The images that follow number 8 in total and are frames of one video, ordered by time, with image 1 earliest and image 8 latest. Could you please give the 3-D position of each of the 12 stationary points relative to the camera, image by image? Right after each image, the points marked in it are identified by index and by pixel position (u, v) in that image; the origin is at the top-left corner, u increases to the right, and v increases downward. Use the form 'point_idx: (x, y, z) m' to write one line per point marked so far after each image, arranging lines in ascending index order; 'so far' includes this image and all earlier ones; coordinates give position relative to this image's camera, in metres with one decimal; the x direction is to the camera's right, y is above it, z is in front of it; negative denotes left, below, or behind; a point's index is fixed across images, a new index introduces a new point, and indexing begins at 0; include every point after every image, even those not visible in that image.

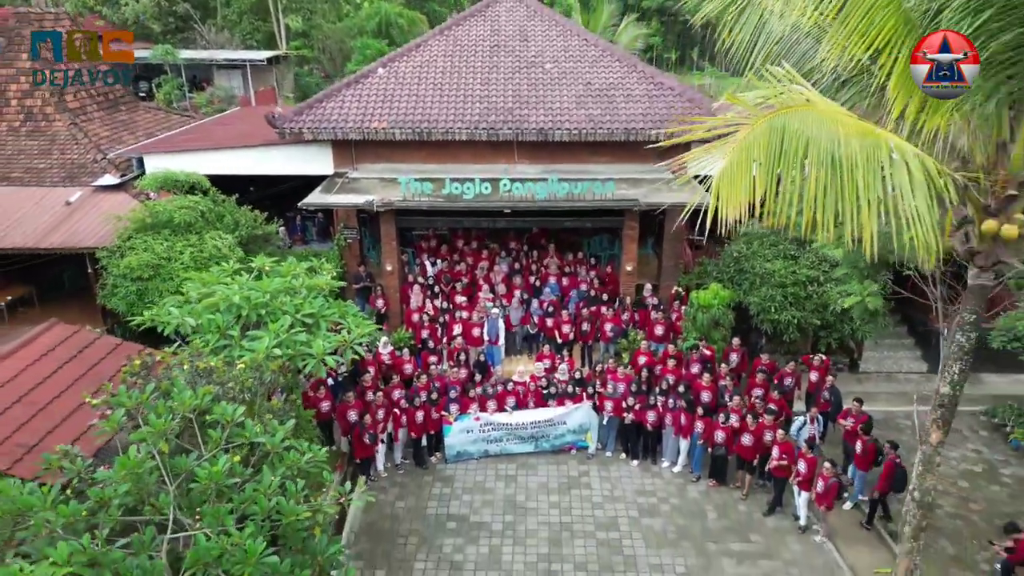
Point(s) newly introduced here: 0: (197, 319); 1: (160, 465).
0: (-3.3, -0.3, +8.4) m
1: (-2.8, -1.4, +6.2) m
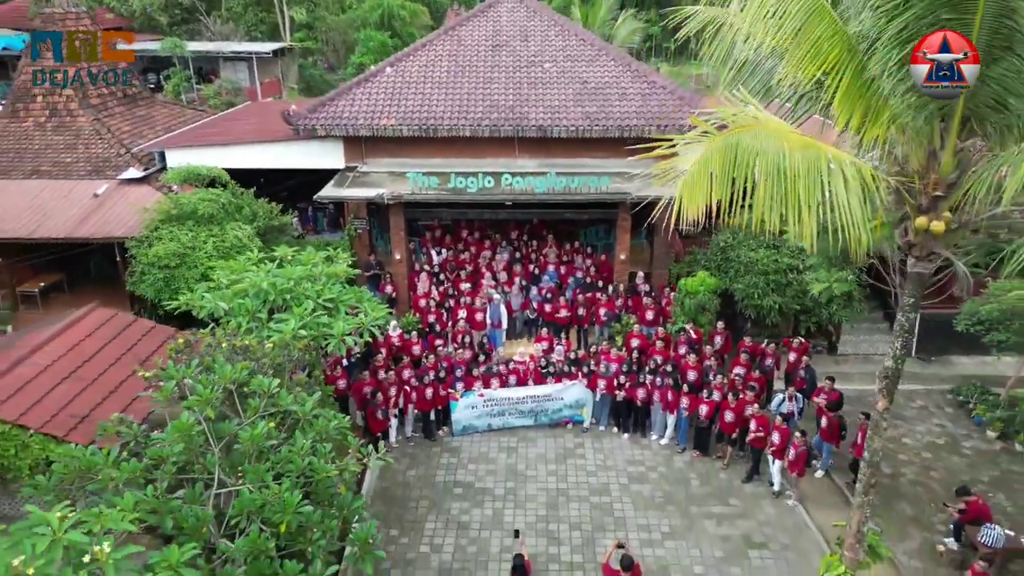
0: (-3.3, -0.2, +9.3) m
1: (-2.7, -1.3, +7.1) m
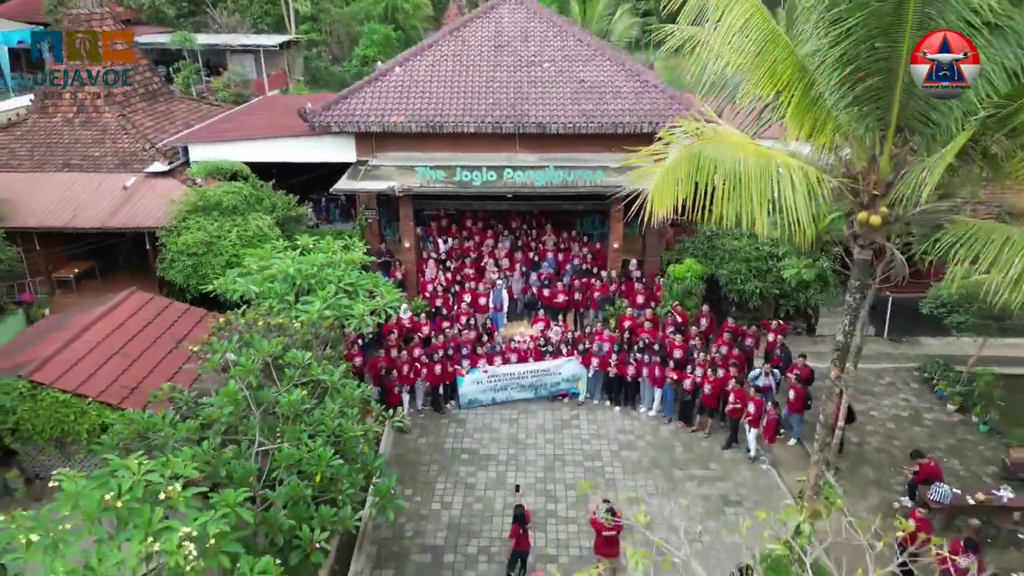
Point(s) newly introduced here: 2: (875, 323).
0: (-3.3, 0.0, +10.3) m
1: (-2.7, -1.2, +8.2) m
2: (+6.7, -0.7, +14.4) m
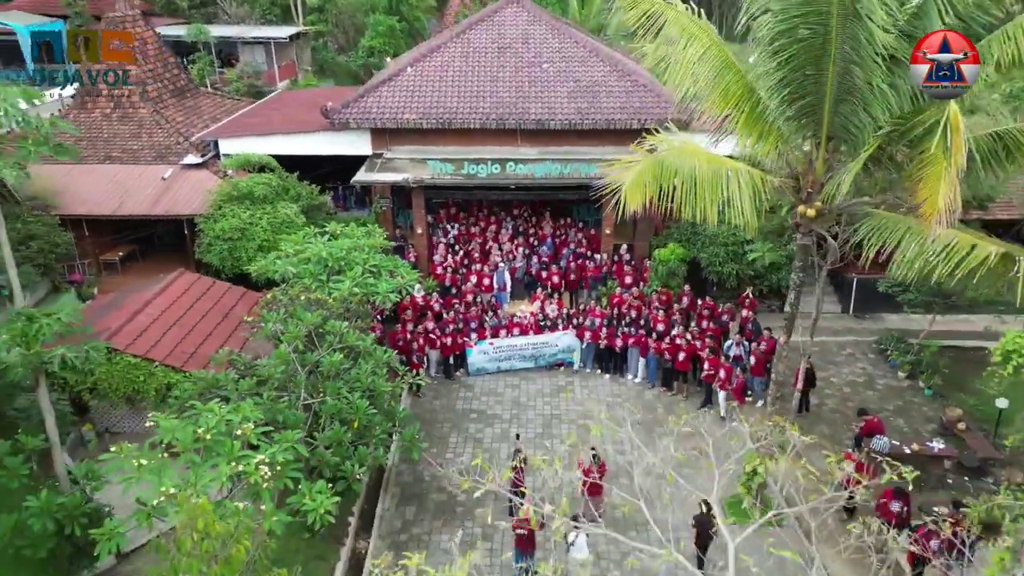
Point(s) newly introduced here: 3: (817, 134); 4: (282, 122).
0: (-3.3, +0.3, +11.9) m
1: (-2.7, -0.9, +9.8) m
2: (+6.8, -0.3, +16.0) m
3: (+3.2, +1.6, +8.2) m
4: (-5.5, +4.0, +18.8) m
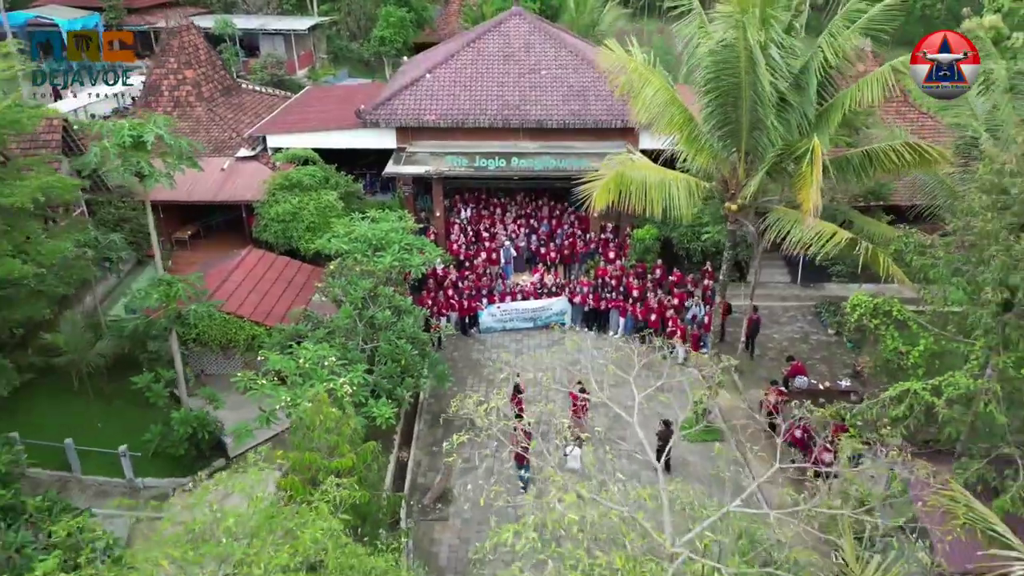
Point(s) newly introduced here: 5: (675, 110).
0: (-3.2, +0.8, +15.1) m
1: (-2.6, -0.5, +13.1) m
2: (+6.9, +0.4, +19.3) m
3: (+3.3, +2.0, +11.4) m
4: (-5.4, +4.7, +21.9) m
5: (+2.4, +2.6, +11.4) m
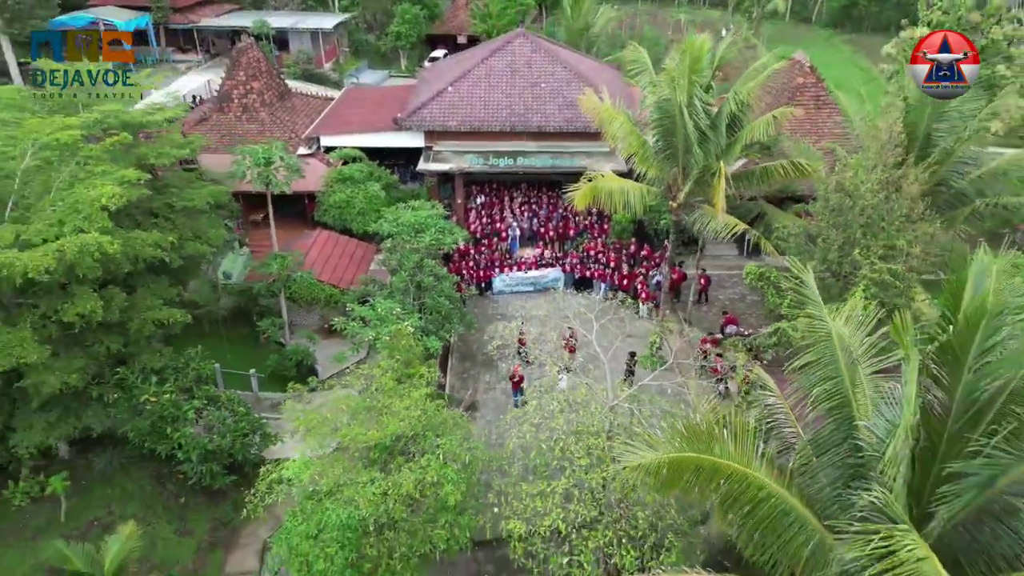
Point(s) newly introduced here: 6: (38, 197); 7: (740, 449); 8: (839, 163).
0: (-3.0, +1.5, +20.3) m
1: (-2.4, +0.2, +18.3) m
2: (+7.0, +1.2, +24.5) m
3: (+3.5, +2.5, +16.5) m
4: (-5.2, +5.7, +27.0) m
5: (+2.5, +3.2, +16.5) m
6: (-7.5, +1.4, +12.5) m
7: (+2.4, -1.7, +8.3) m
8: (+6.5, +2.5, +15.6) m
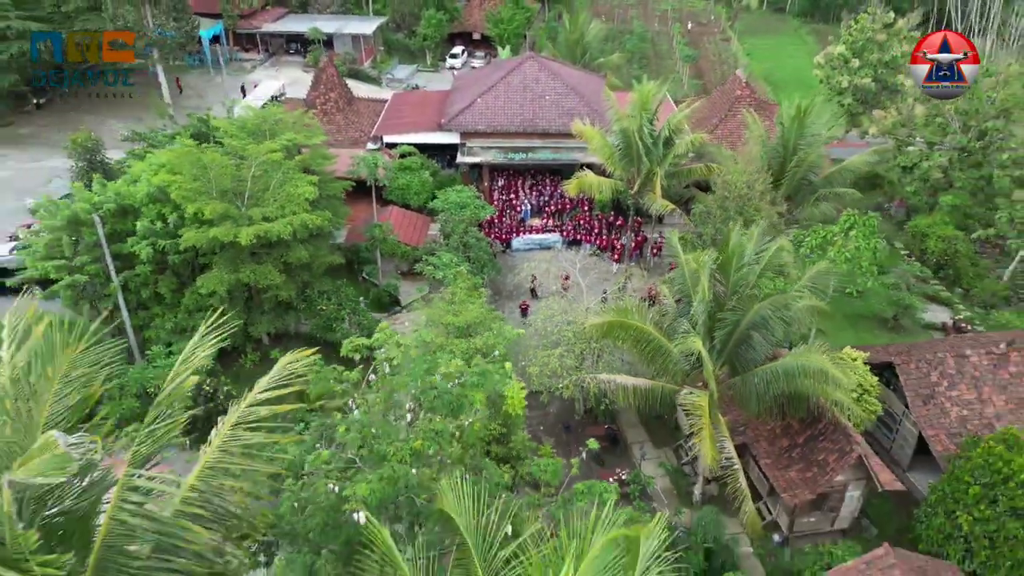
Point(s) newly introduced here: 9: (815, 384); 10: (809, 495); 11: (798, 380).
0: (-2.5, +3.1, +29.8) m
1: (-1.9, +1.7, +27.9) m
2: (+7.6, +3.0, +34.0) m
3: (+4.0, +3.9, +26.0) m
4: (-4.7, +7.6, +36.3) m
5: (+3.1, +4.6, +26.0) m
6: (-7.0, +2.7, +22.0) m
7: (+3.0, -0.6, +18.0) m
8: (+7.0, +3.8, +25.1) m
9: (+6.3, -2.0, +16.2) m
10: (+6.7, -4.6, +17.6) m
11: (+6.0, -1.9, +16.4) m
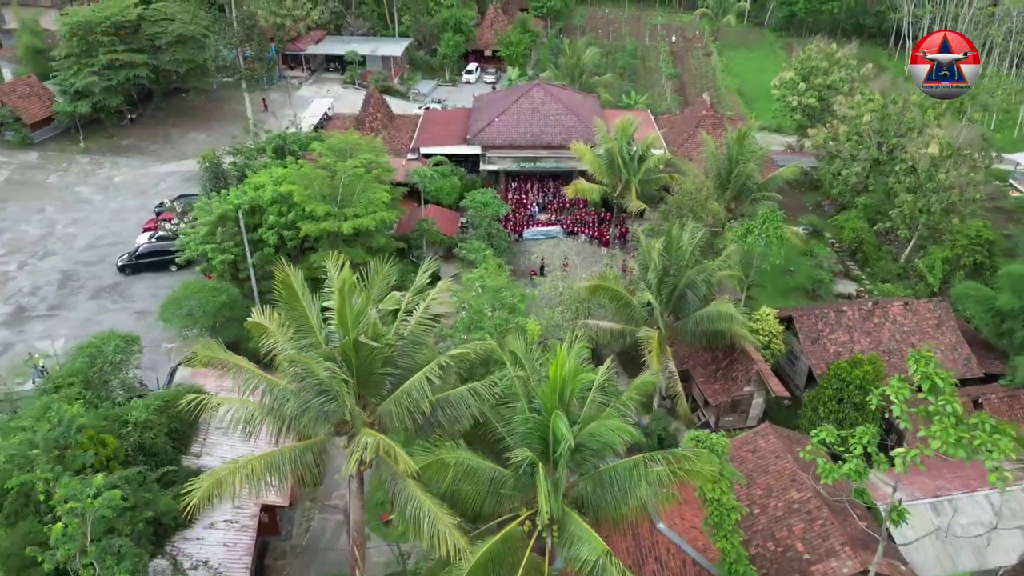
0: (-1.9, +4.1, +38.8) m
1: (-1.3, +2.7, +36.9) m
2: (+8.2, +4.1, +43.0) m
3: (+4.6, +4.9, +35.0) m
4: (-4.1, +8.7, +45.2) m
5: (+3.7, +5.5, +34.9) m
6: (-6.4, +3.6, +31.0) m
7: (+3.6, +0.2, +27.0) m
8: (+7.6, +4.8, +34.1) m
9: (+6.9, -1.1, +25.2) m
10: (+7.3, -3.7, +26.6) m
11: (+6.6, -1.1, +25.5) m
